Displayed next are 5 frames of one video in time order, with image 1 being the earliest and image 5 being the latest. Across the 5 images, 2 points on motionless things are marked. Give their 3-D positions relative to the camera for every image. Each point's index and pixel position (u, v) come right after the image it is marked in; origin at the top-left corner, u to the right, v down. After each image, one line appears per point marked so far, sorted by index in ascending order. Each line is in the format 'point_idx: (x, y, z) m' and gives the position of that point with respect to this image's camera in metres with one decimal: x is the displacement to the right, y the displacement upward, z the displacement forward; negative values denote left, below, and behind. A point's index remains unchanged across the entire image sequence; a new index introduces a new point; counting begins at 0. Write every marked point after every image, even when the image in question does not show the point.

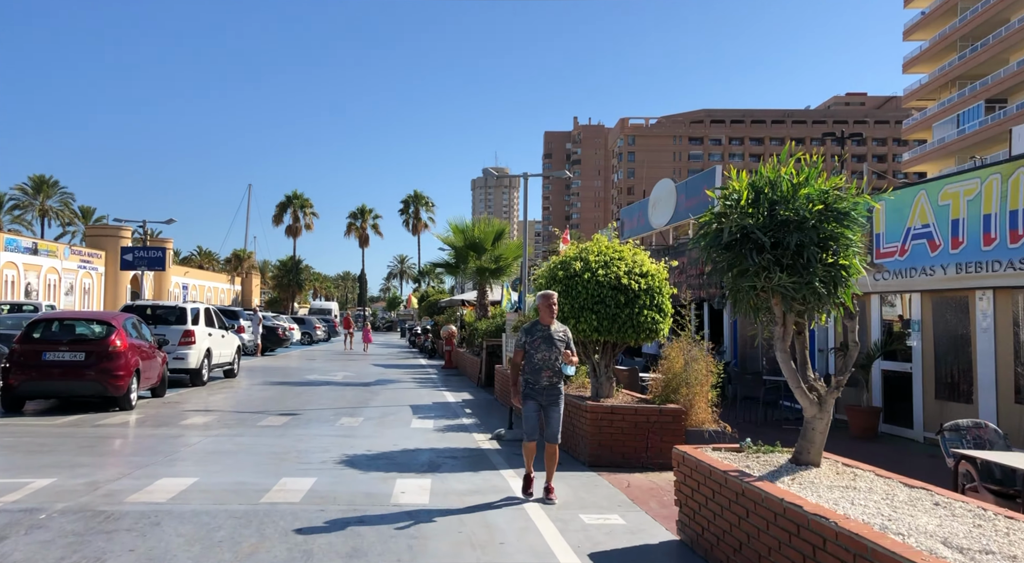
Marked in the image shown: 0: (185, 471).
0: (-3.4, -2.0, +7.6) m
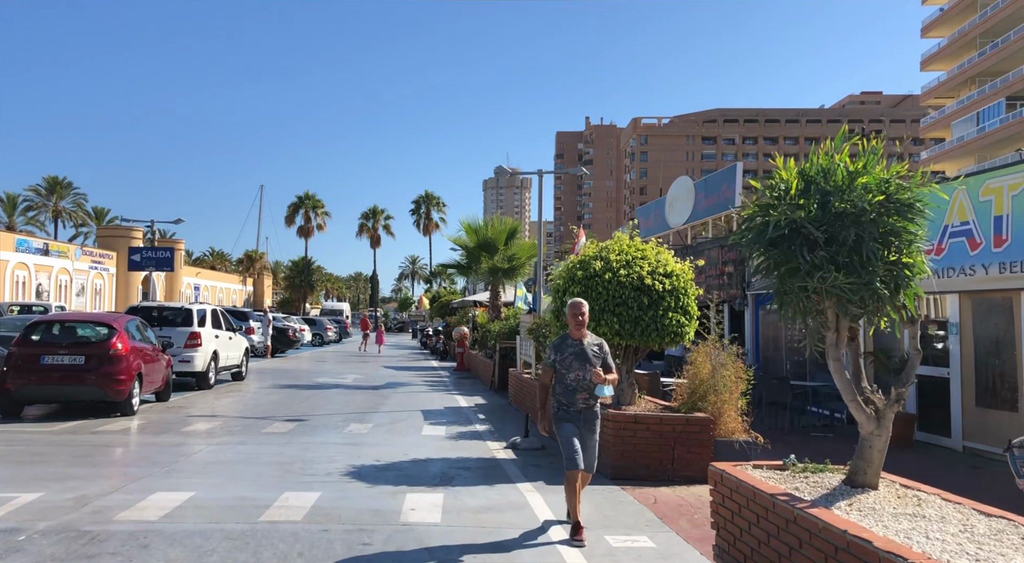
0: (-3.2, -2.0, +7.2) m
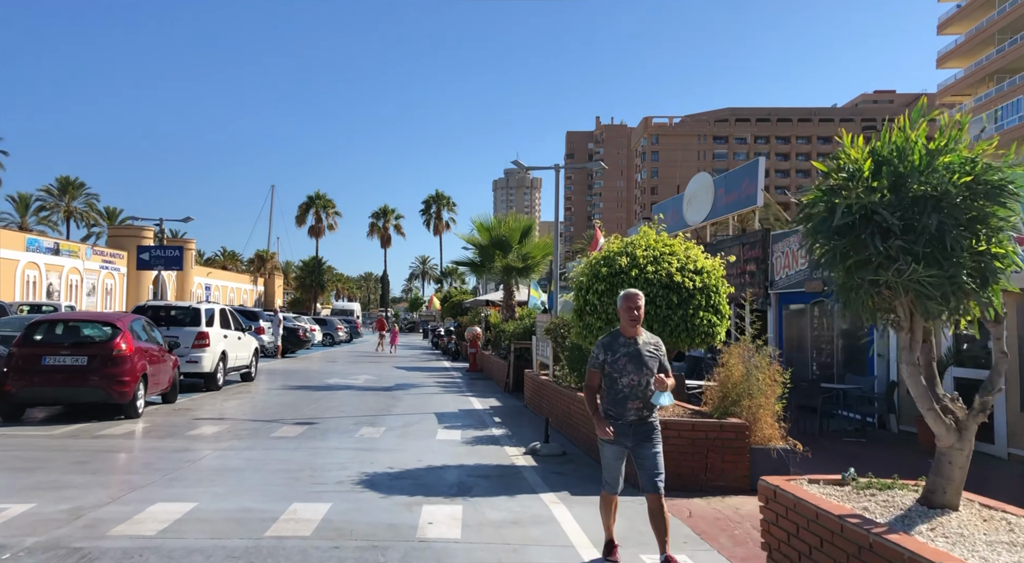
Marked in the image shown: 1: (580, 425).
0: (-3.0, -1.9, +6.8) m
1: (+0.9, -1.9, +9.7) m
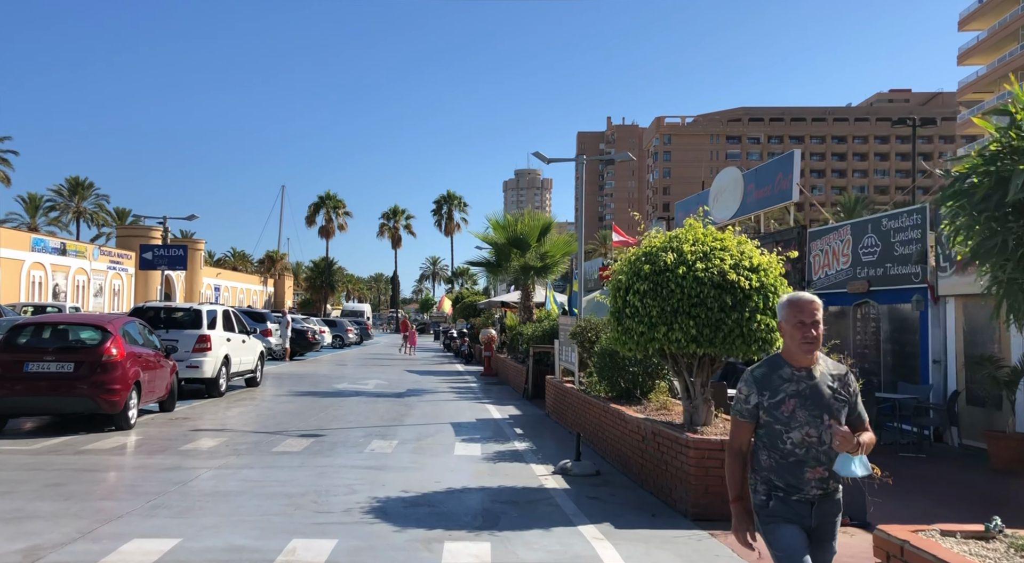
0: (-2.7, -1.9, +5.8) m
1: (+1.2, -1.9, +8.7) m
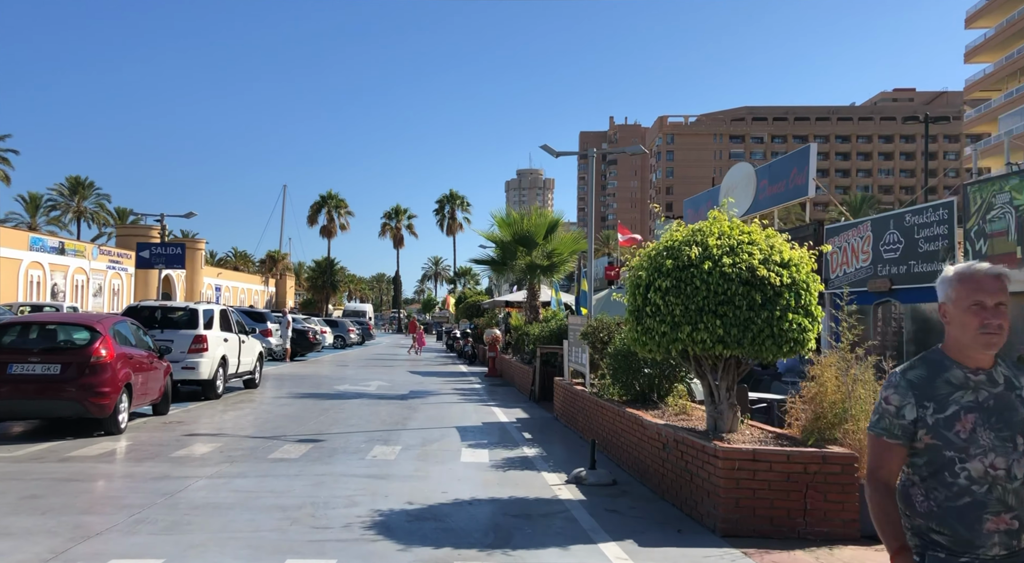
0: (-2.6, -1.9, +5.3) m
1: (+1.3, -1.8, +8.2) m
